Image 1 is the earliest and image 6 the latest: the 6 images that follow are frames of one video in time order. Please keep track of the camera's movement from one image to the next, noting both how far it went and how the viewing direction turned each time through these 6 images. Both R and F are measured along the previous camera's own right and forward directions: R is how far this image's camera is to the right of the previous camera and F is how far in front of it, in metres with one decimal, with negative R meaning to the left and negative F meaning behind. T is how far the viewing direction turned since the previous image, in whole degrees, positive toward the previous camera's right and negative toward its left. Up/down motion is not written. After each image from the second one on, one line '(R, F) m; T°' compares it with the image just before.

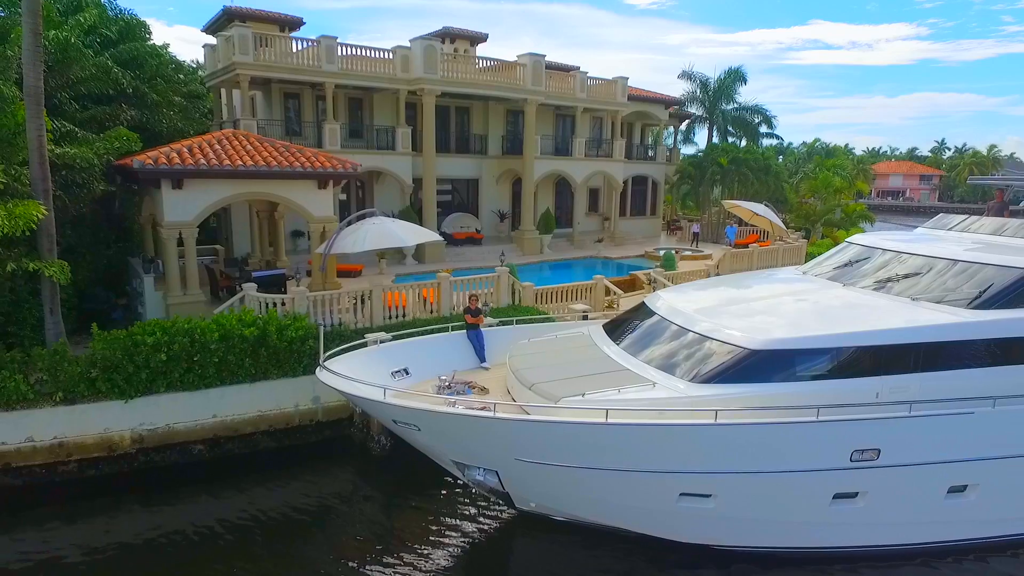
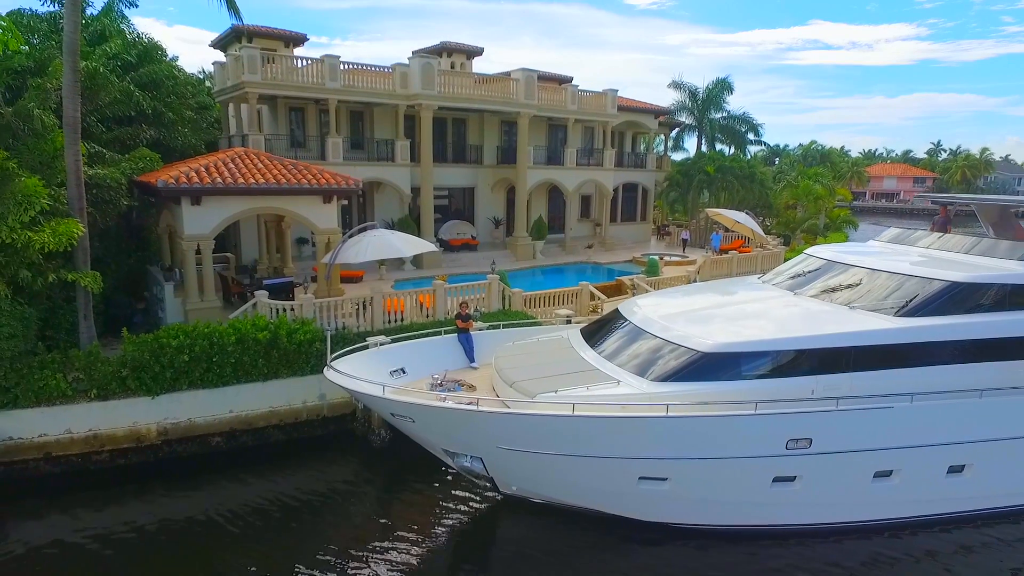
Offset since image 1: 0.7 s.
(+0.2, -1.0) m; 0°
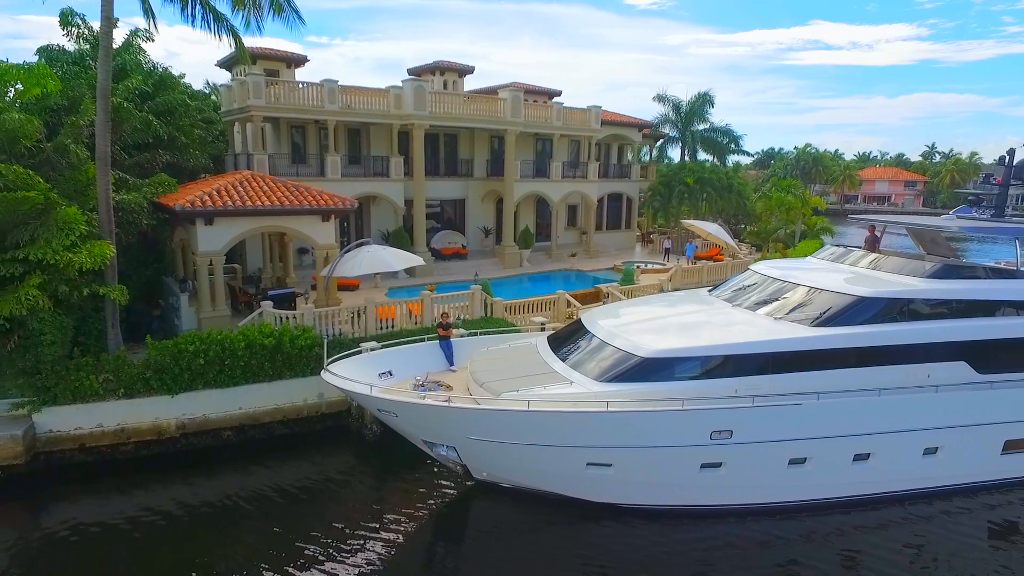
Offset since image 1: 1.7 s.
(+0.5, -1.4) m; 0°
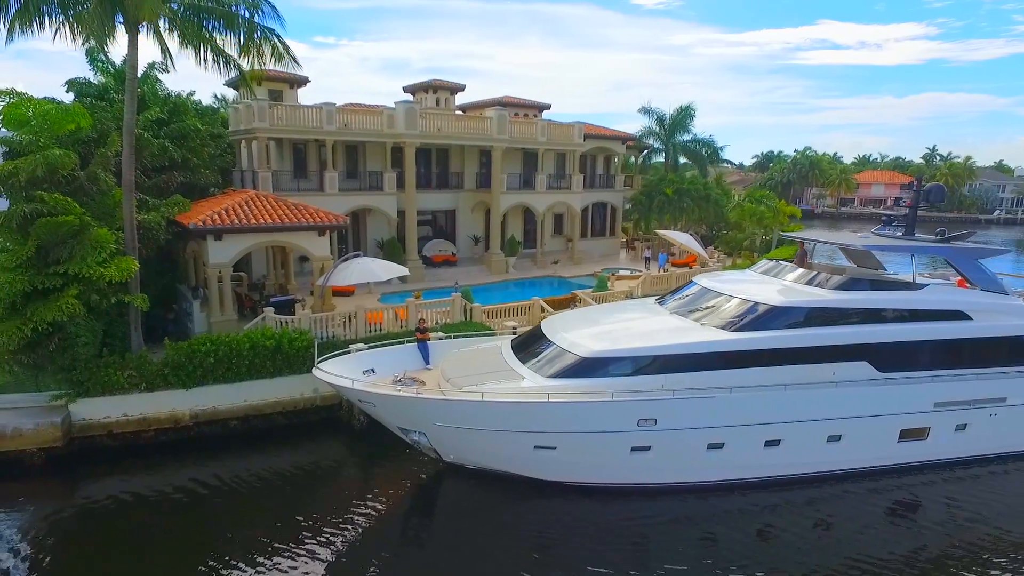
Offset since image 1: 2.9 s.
(+0.8, -1.7) m; -1°
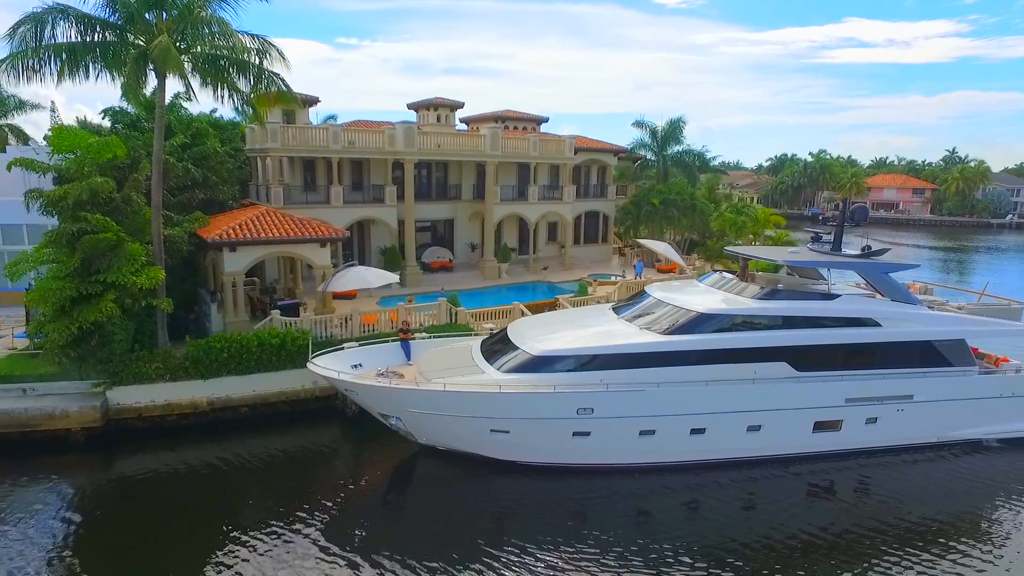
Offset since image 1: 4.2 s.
(+1.2, -1.9) m; -2°
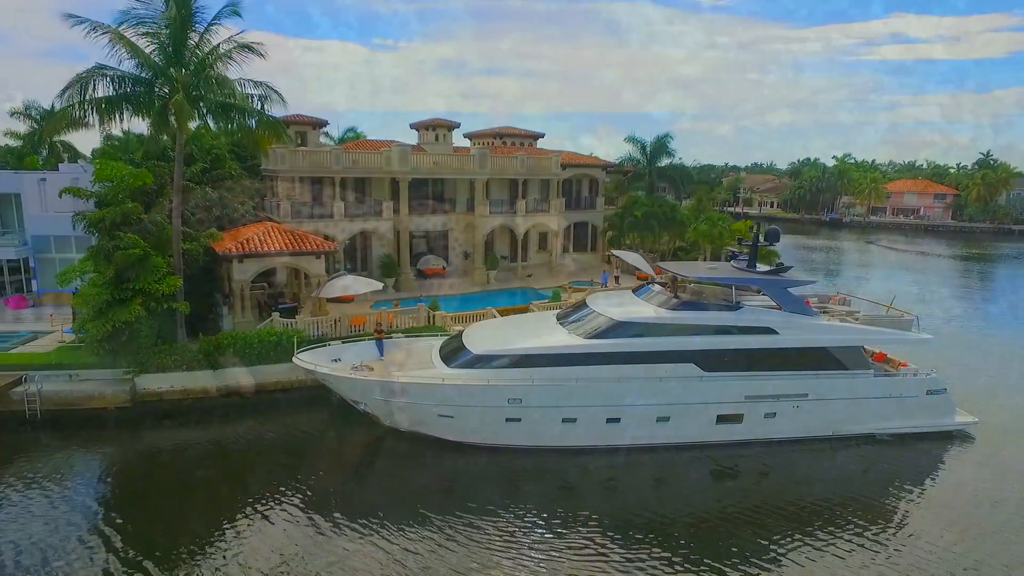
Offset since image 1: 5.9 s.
(+2.1, -2.5) m; -3°
